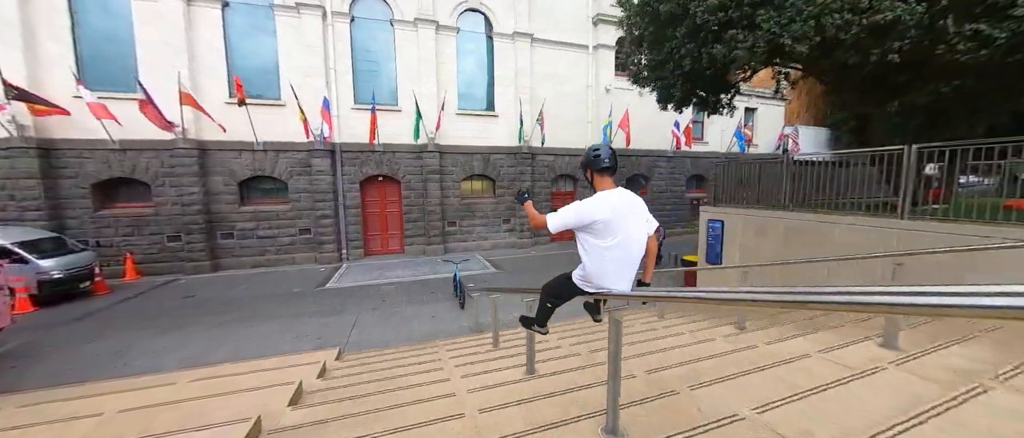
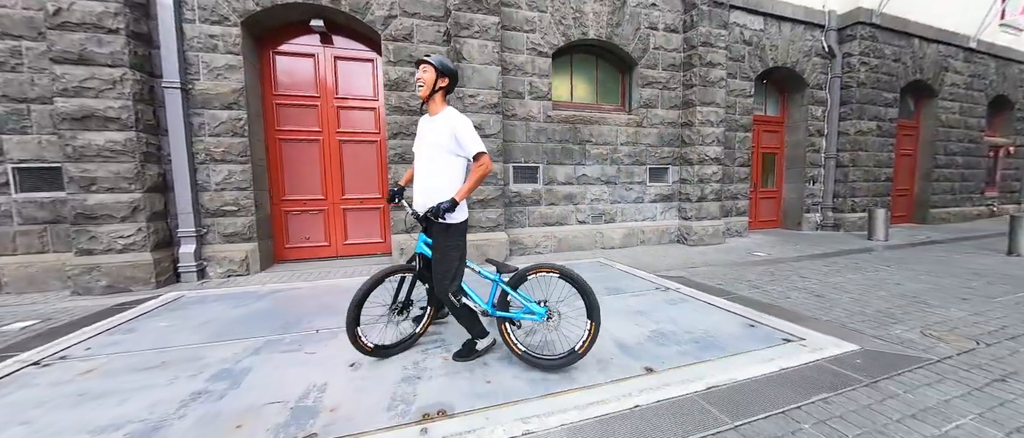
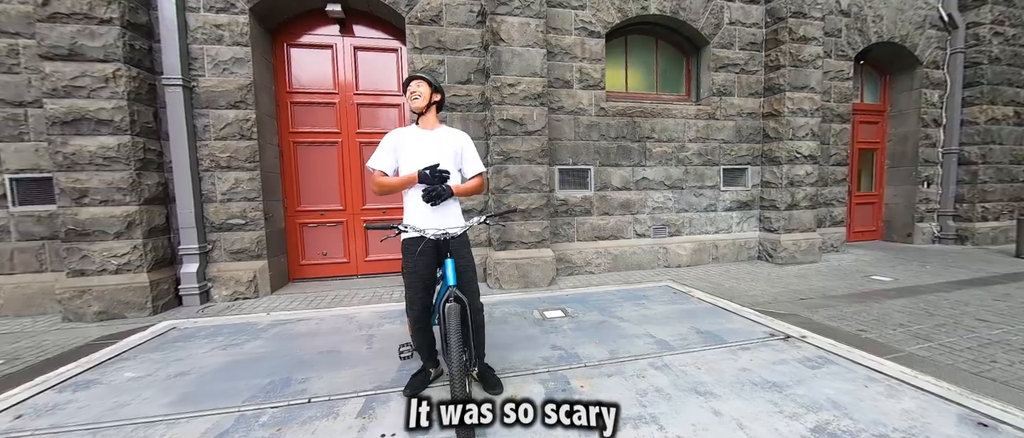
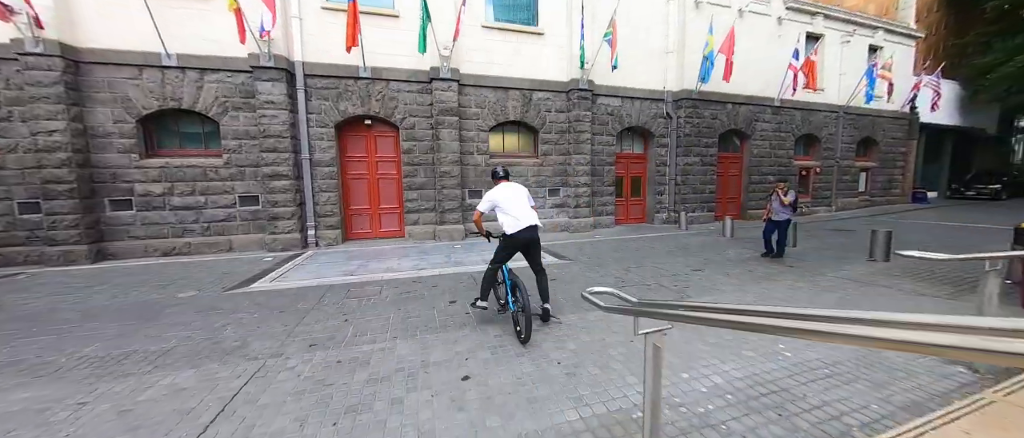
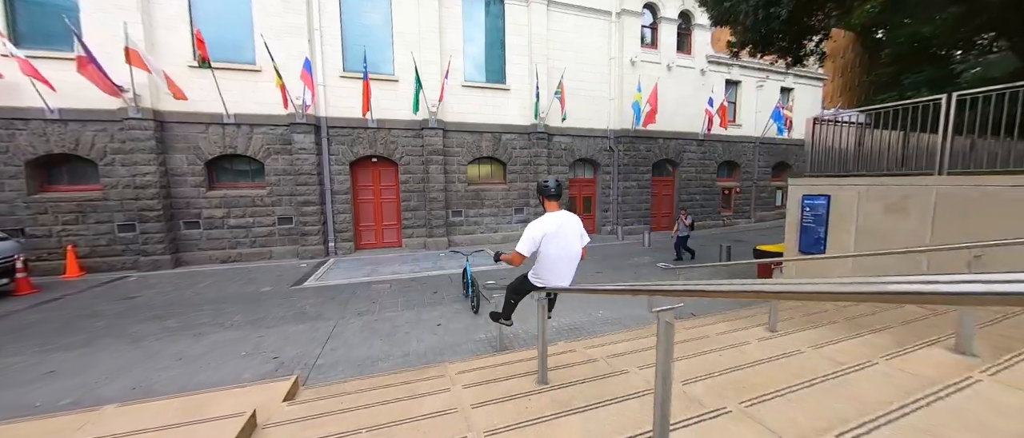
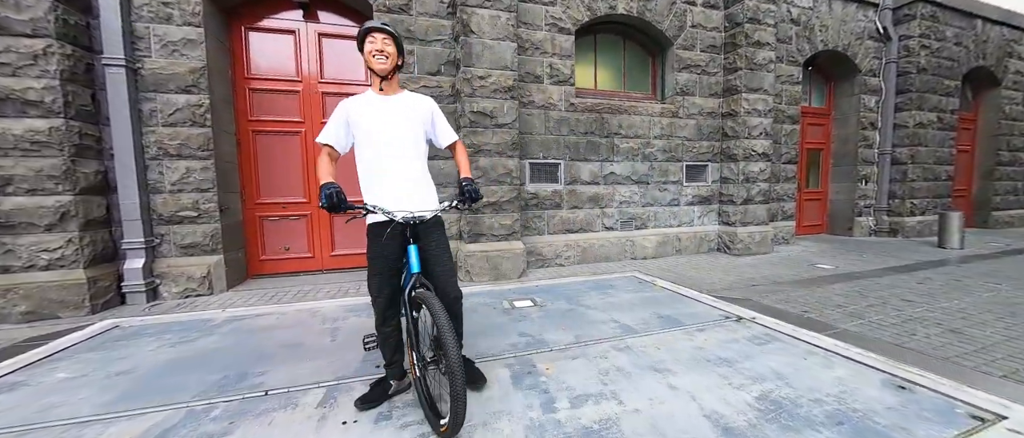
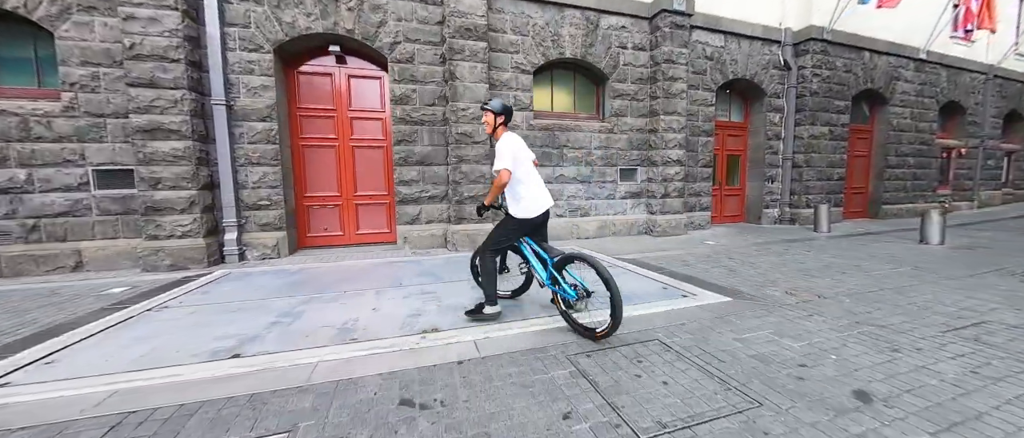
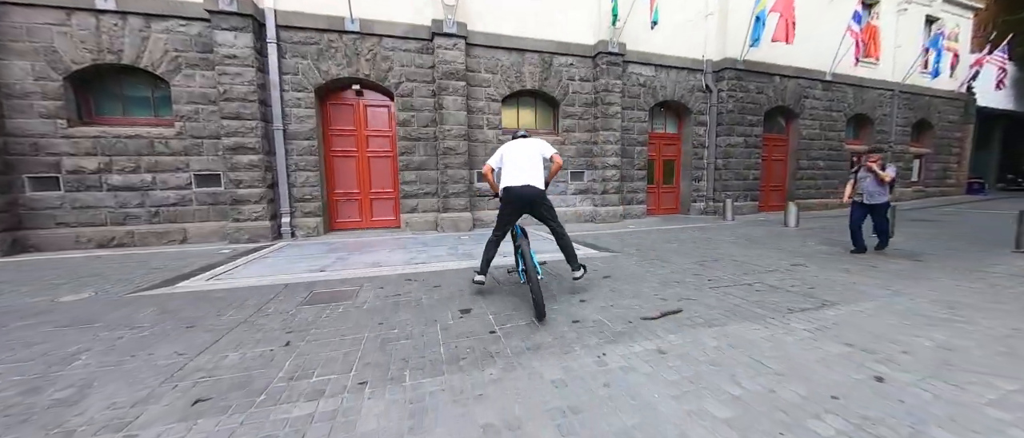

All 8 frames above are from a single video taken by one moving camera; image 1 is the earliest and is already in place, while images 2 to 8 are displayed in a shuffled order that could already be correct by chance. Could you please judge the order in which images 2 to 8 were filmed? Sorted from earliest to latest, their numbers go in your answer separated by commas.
5, 4, 8, 7, 2, 6, 3
